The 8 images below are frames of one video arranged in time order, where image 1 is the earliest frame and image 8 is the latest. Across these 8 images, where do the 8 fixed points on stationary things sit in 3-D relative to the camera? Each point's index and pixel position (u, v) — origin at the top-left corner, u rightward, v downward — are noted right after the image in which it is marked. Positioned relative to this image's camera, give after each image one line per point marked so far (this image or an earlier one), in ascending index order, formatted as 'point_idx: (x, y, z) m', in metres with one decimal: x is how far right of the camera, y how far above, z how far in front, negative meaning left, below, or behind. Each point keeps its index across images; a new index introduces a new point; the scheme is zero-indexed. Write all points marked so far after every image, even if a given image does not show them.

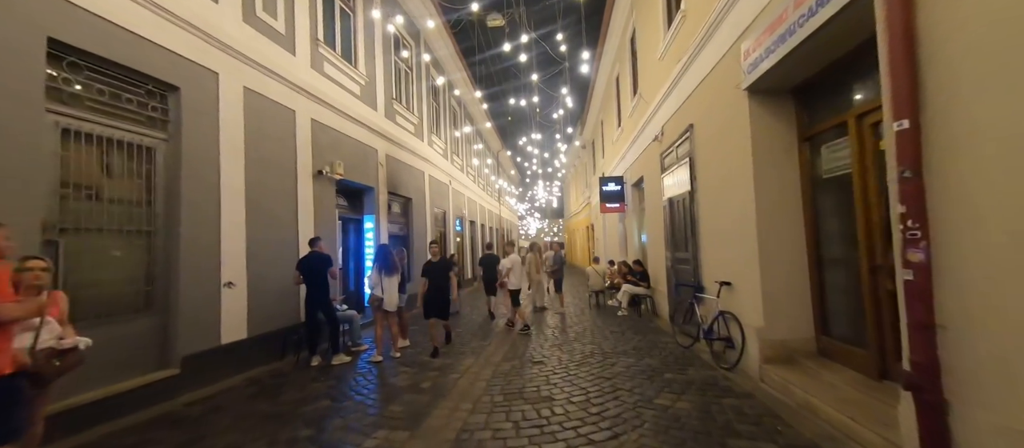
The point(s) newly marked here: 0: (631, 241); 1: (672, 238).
0: (+3.3, -0.5, +10.7) m
1: (+2.7, -0.2, +6.4) m
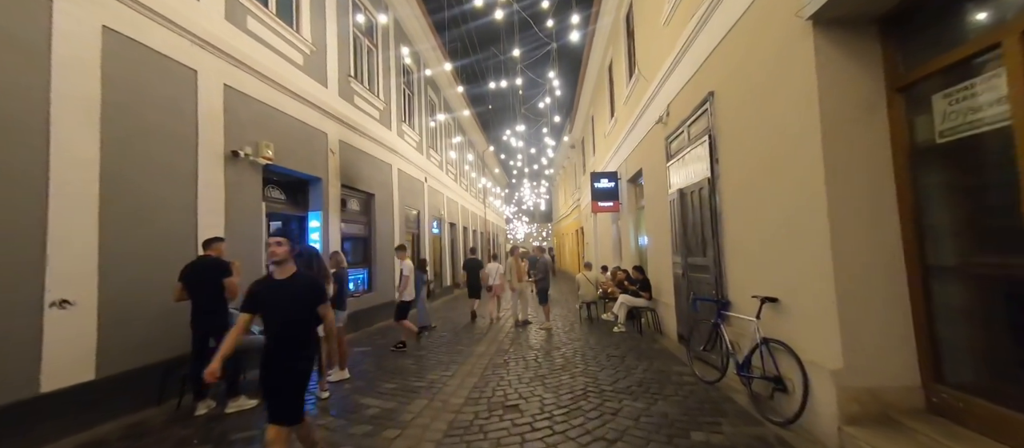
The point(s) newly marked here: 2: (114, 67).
0: (+2.8, -0.5, +9.5) m
1: (+2.3, -0.2, +5.2) m
2: (-3.8, +1.5, +3.7) m
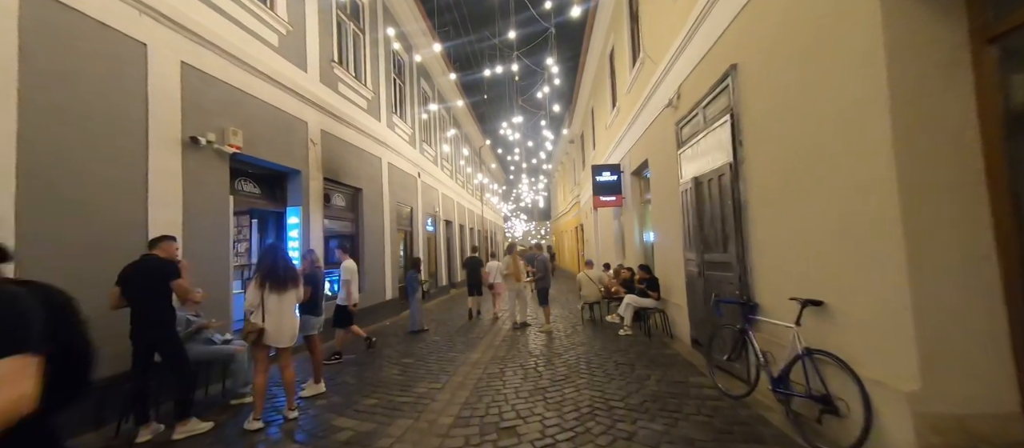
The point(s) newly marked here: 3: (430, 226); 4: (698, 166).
0: (+2.8, -0.4, +9.0) m
1: (+2.2, -0.1, +4.7) m
2: (-3.9, +1.6, +3.1) m
3: (-2.9, -0.1, +13.5) m
4: (+2.3, +0.7, +4.6) m
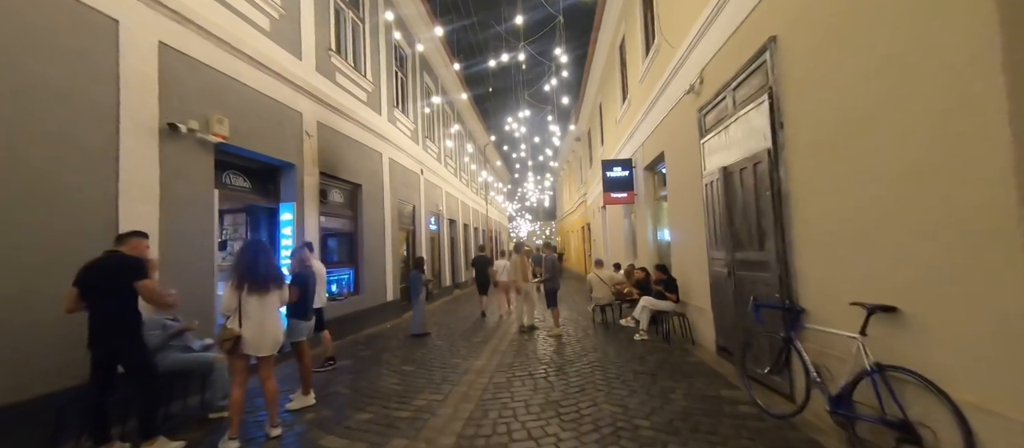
0: (+2.9, -0.3, +8.5) m
1: (+2.3, -0.1, +4.2) m
2: (-3.8, +1.6, +2.7) m
3: (-2.7, 0.0, +13.1) m
4: (+2.3, +0.8, +4.2) m
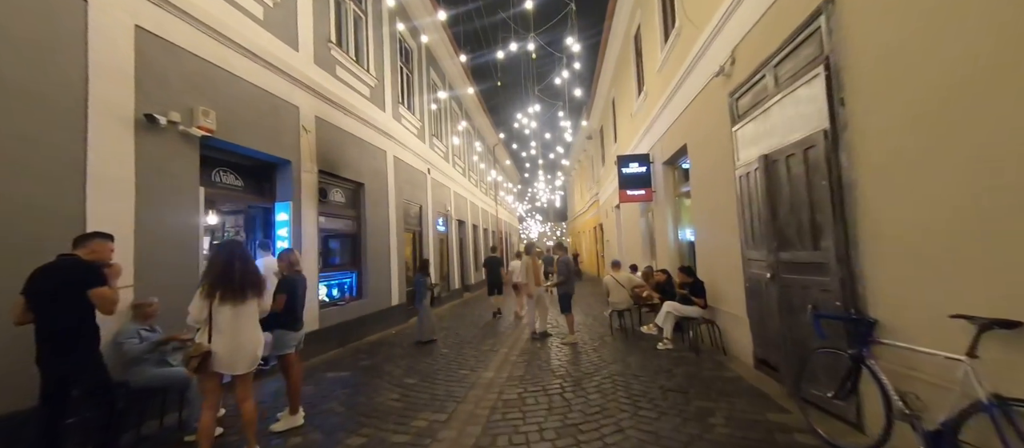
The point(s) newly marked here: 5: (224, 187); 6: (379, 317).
0: (+3.1, -0.3, +8.0) m
1: (+2.4, 0.0, +3.7) m
2: (-3.7, +1.6, +2.4) m
3: (-2.4, 0.0, +12.7) m
4: (+2.4, +0.8, +3.7) m
5: (-3.7, +0.5, +4.9) m
6: (-2.7, -1.9, +7.7) m
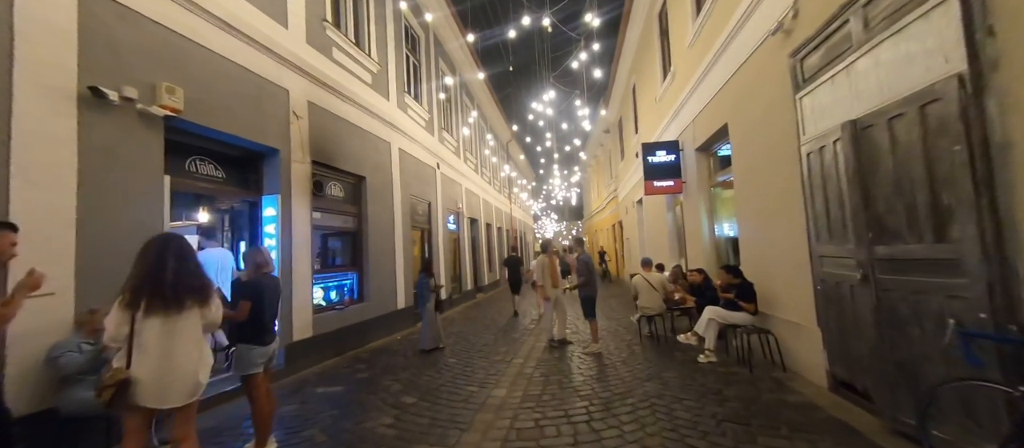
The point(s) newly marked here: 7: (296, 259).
0: (+3.4, -0.2, +7.1) m
1: (+2.6, +0.1, +2.9) m
2: (-3.7, +1.7, +1.8) m
3: (-1.9, 0.0, +12.1) m
4: (+2.5, +0.9, +2.9) m
5: (-3.5, +0.5, +4.3) m
6: (-2.4, -1.8, +7.1) m
7: (-2.9, -0.5, +5.2) m
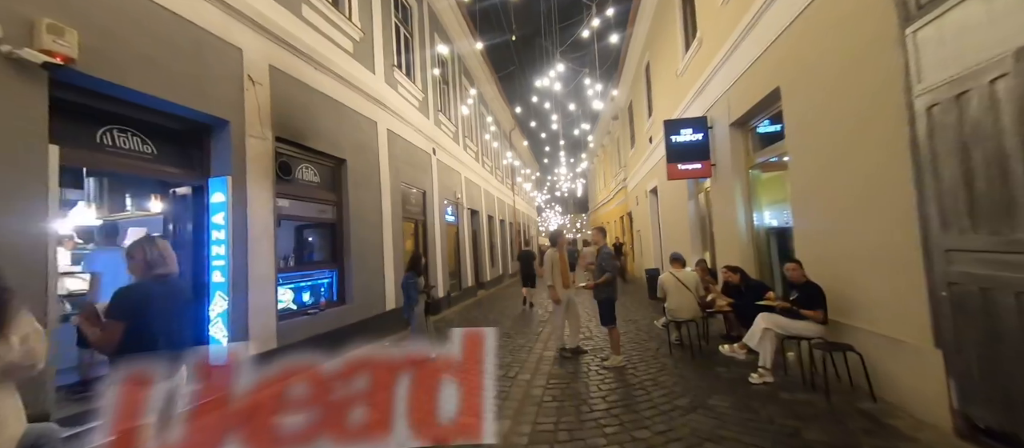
0: (+3.5, 0.0, +6.2) m
1: (+2.6, +0.2, +1.9) m
2: (-3.7, +1.7, +0.9) m
3: (-1.8, +0.3, +11.2) m
4: (+2.6, +1.0, +1.9) m
5: (-3.5, +0.6, +3.4) m
6: (-2.3, -1.6, +6.2) m
7: (-2.9, -0.3, +4.3) m
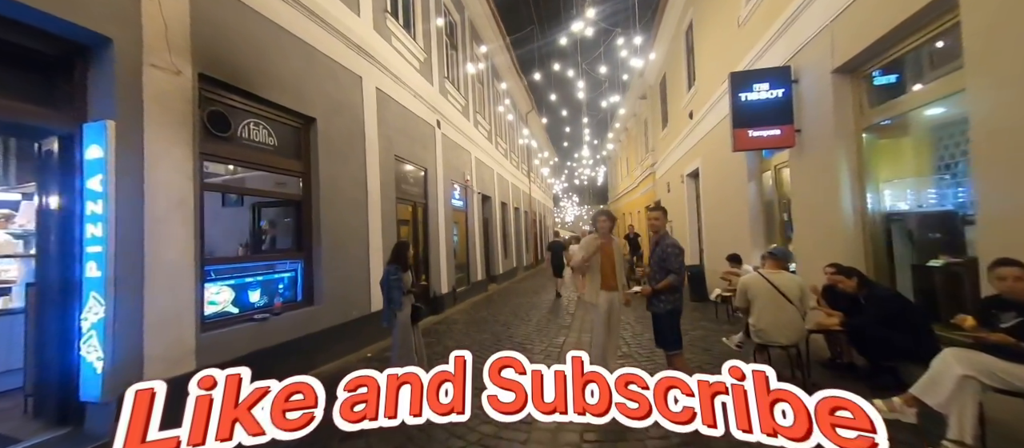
0: (+3.7, +0.2, +4.6) m
1: (+2.6, +0.3, +0.4) m
2: (-3.6, +1.9, -0.5) m
3: (-1.4, +0.6, +9.8) m
4: (+2.6, +1.1, +0.3) m
5: (-3.4, +0.8, +2.1) m
6: (-2.1, -1.4, +4.9) m
7: (-2.8, -0.1, +3.0) m
